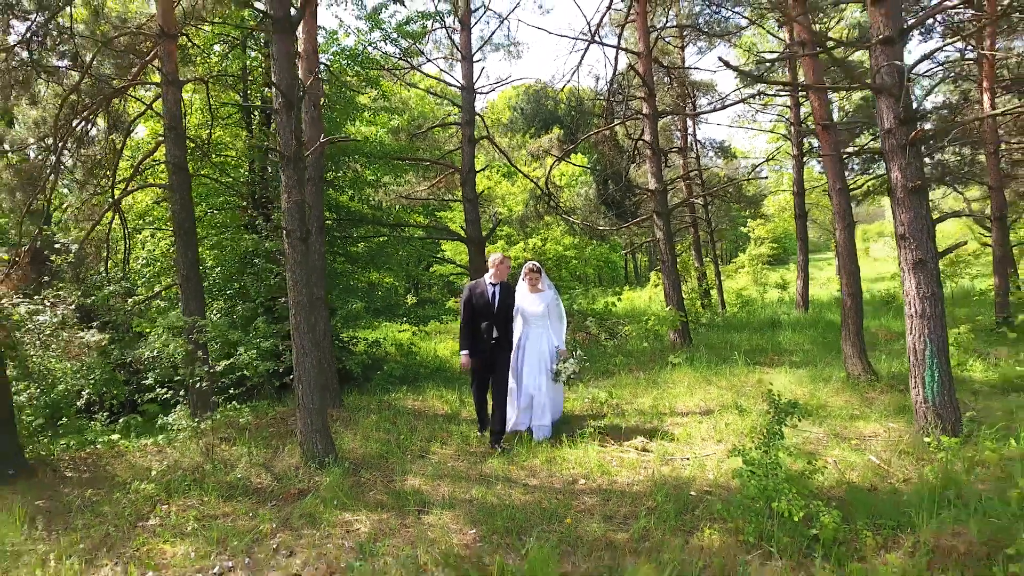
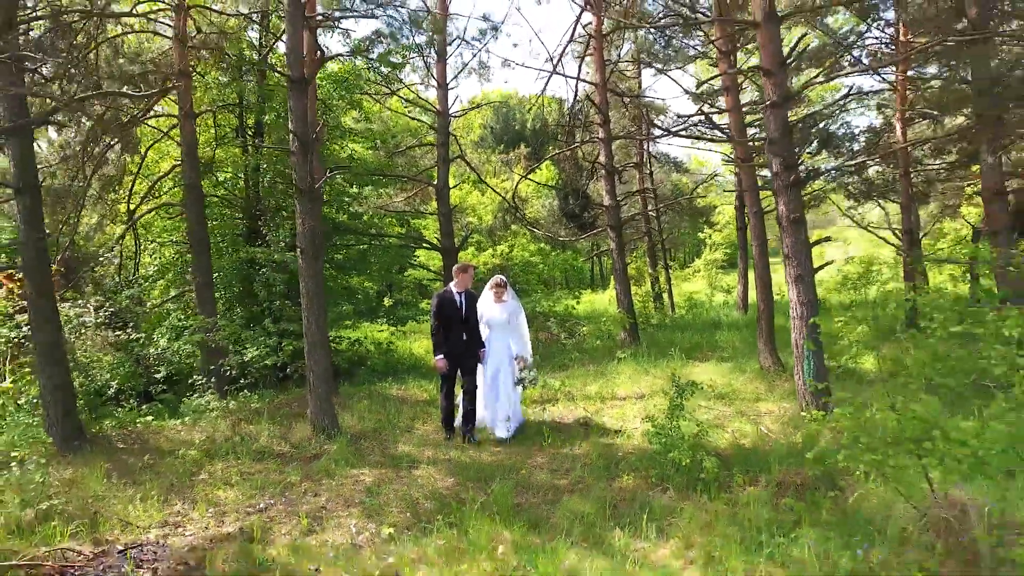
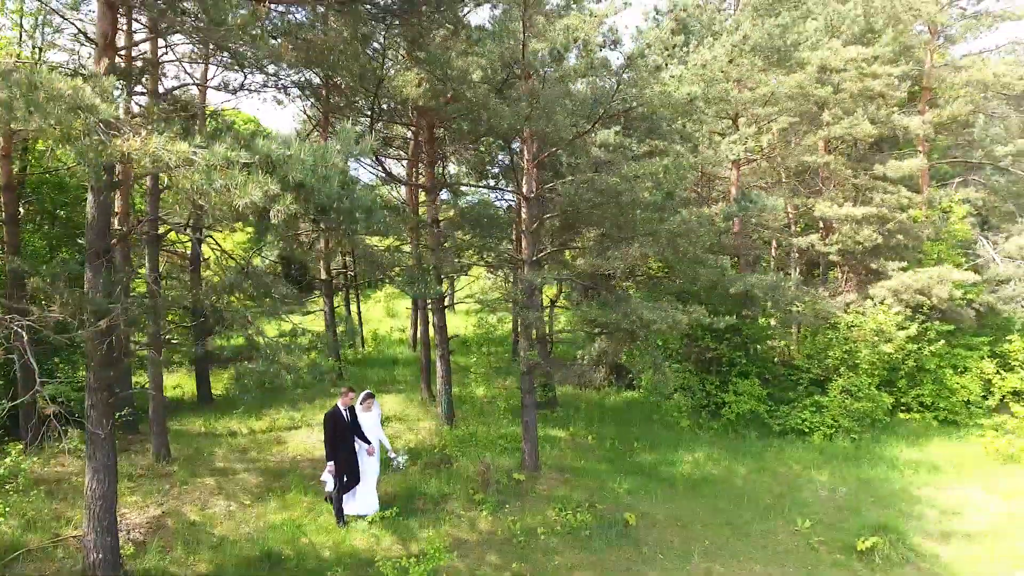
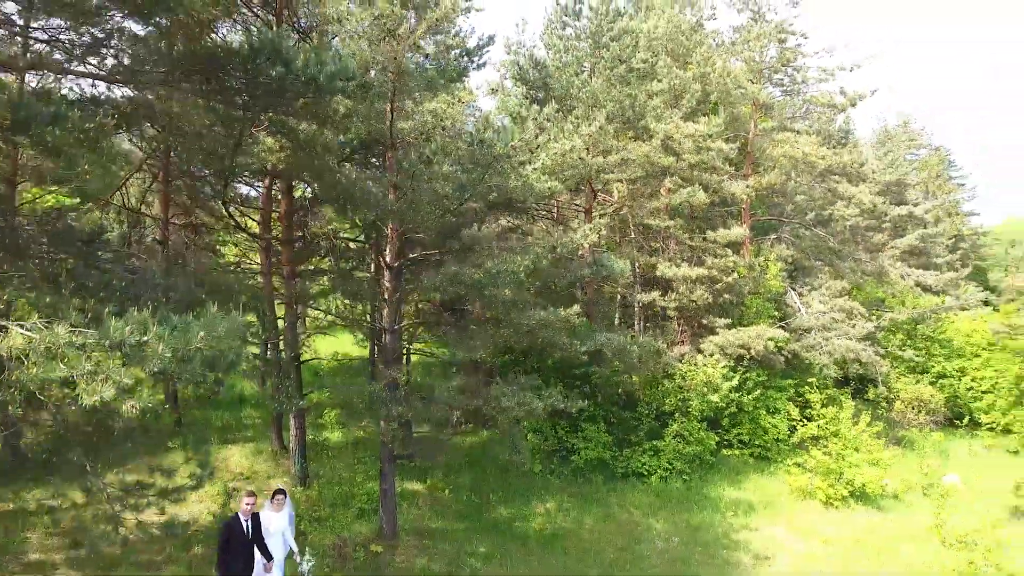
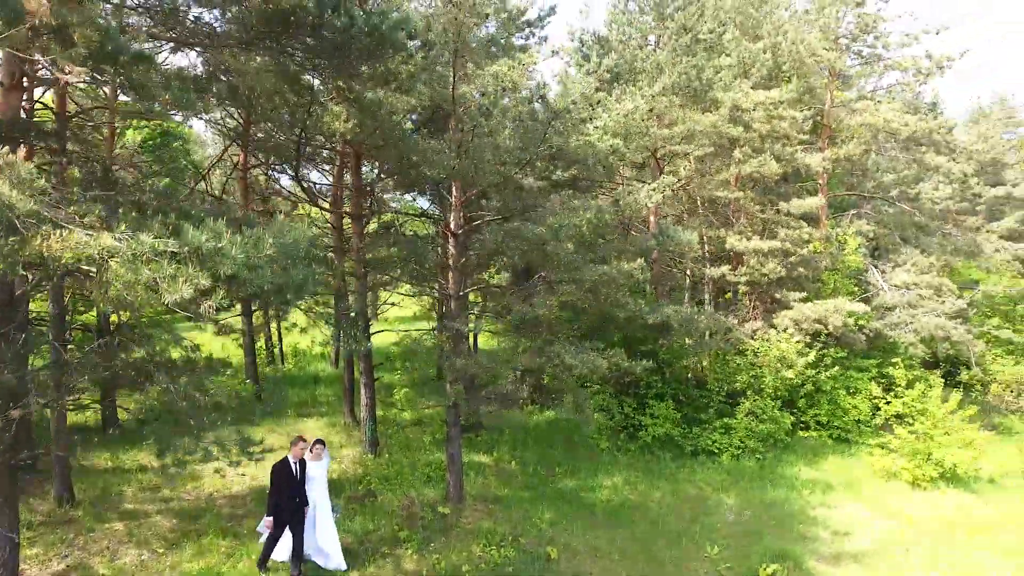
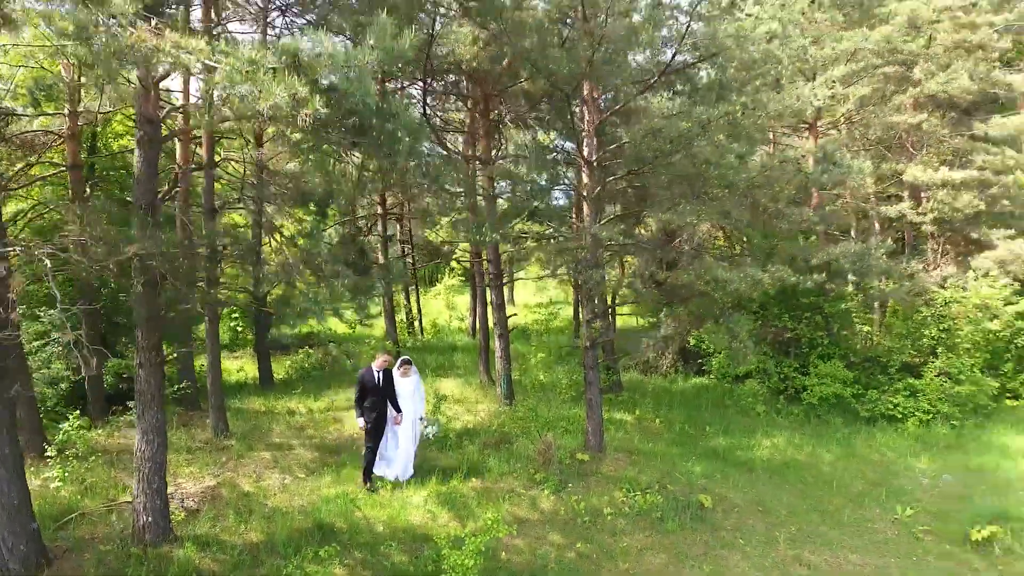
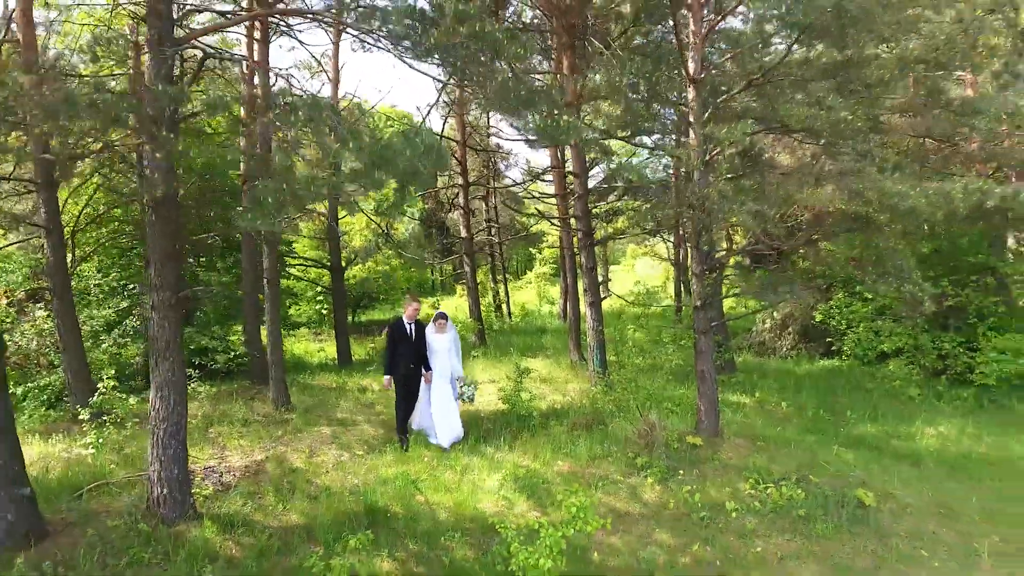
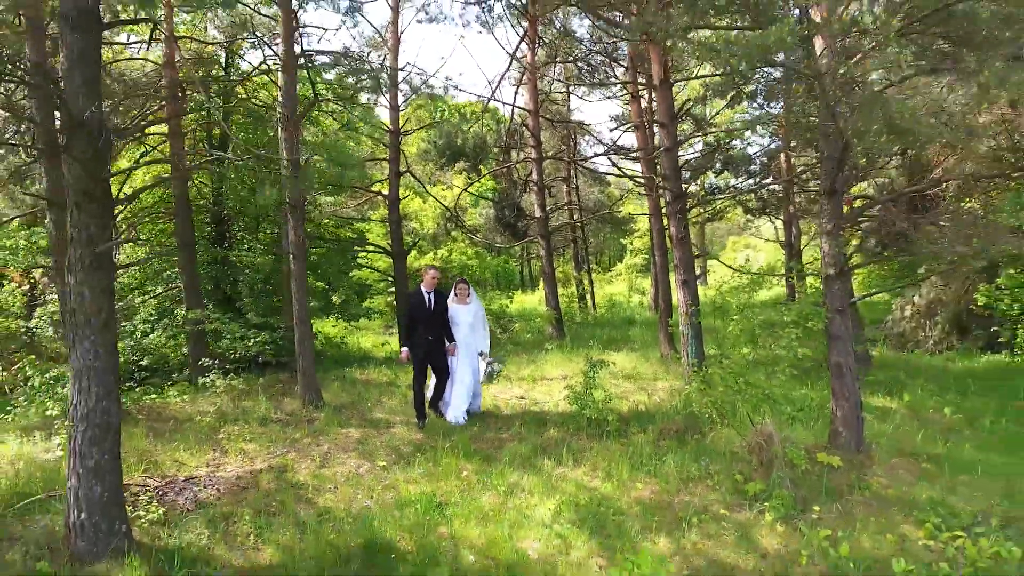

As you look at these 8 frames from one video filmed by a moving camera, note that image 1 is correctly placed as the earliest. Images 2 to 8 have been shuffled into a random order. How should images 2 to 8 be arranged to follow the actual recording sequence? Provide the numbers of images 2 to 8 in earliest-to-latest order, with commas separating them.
2, 8, 7, 6, 3, 5, 4
